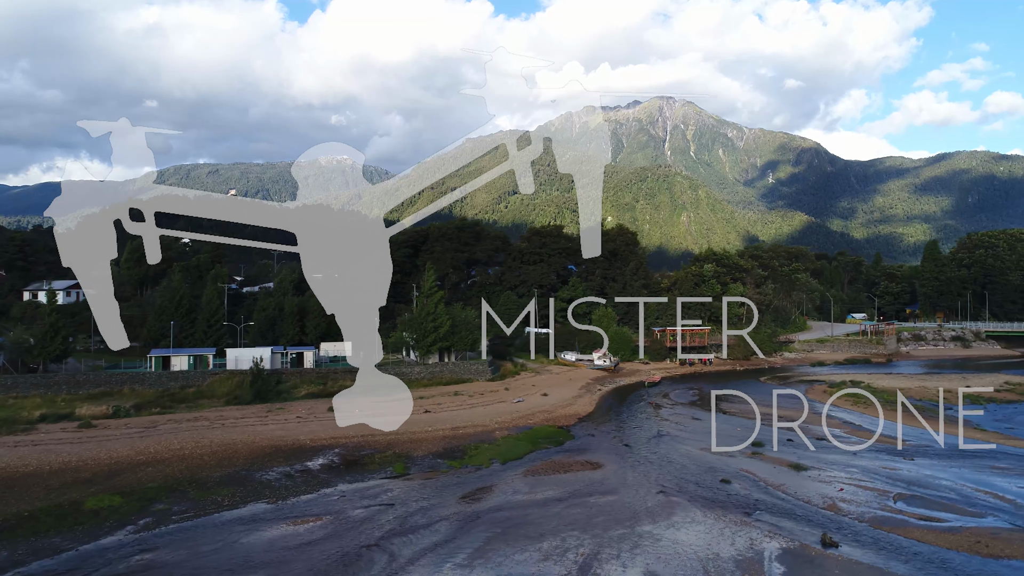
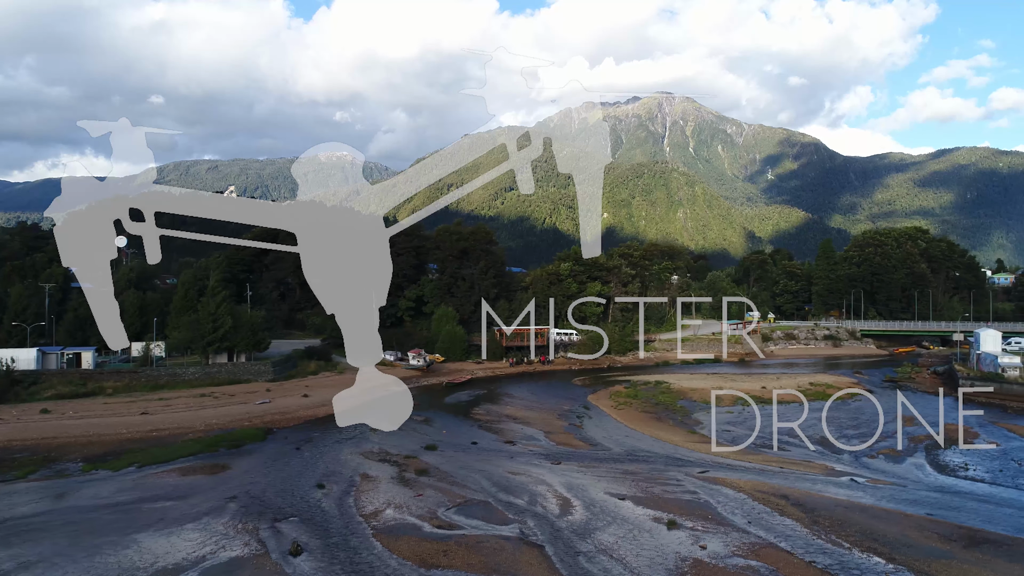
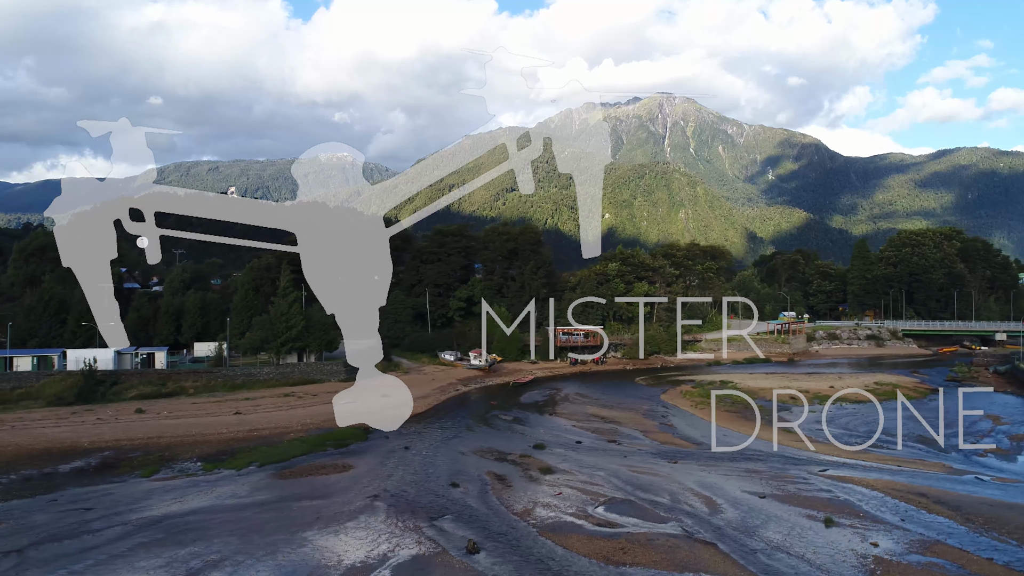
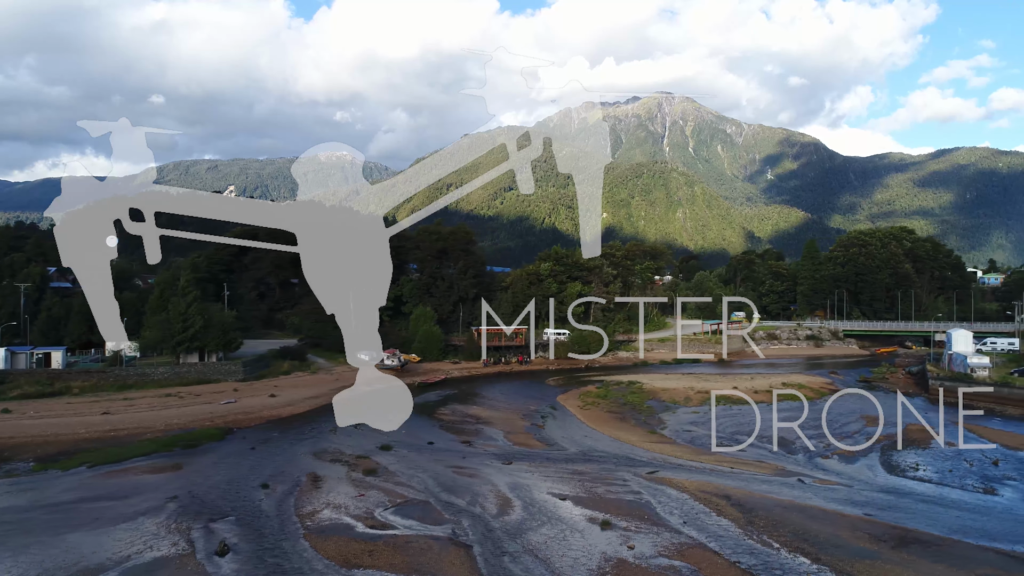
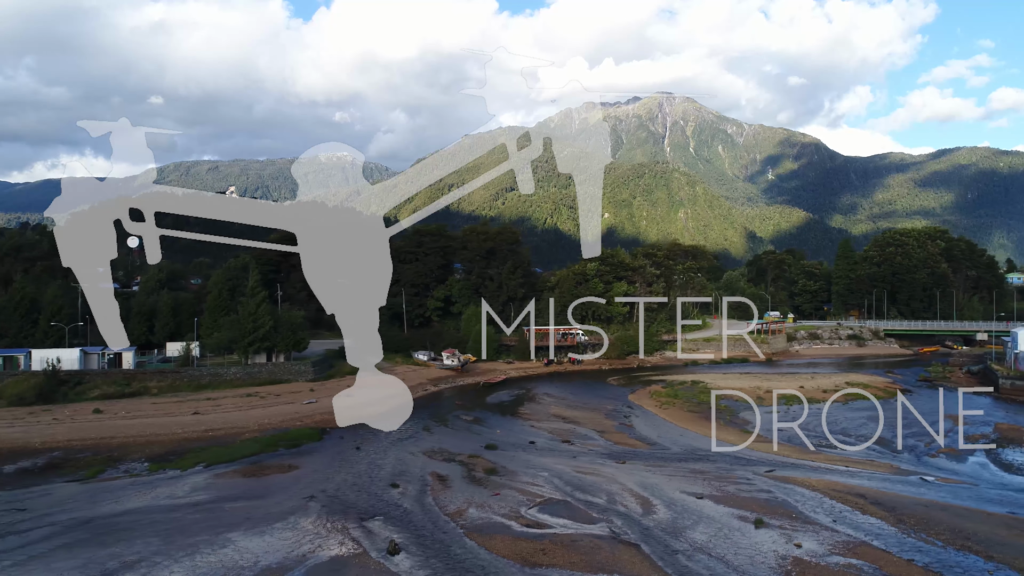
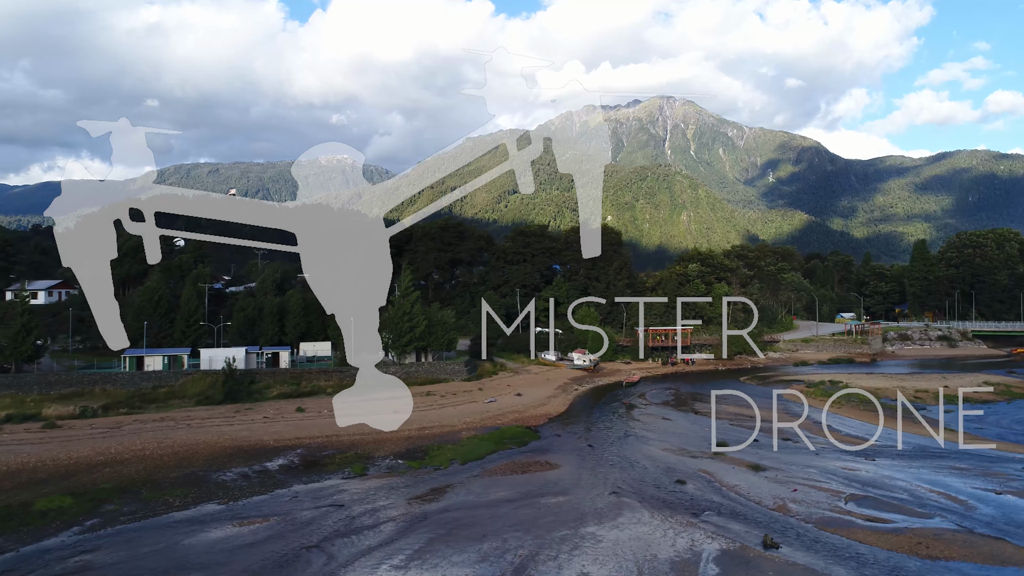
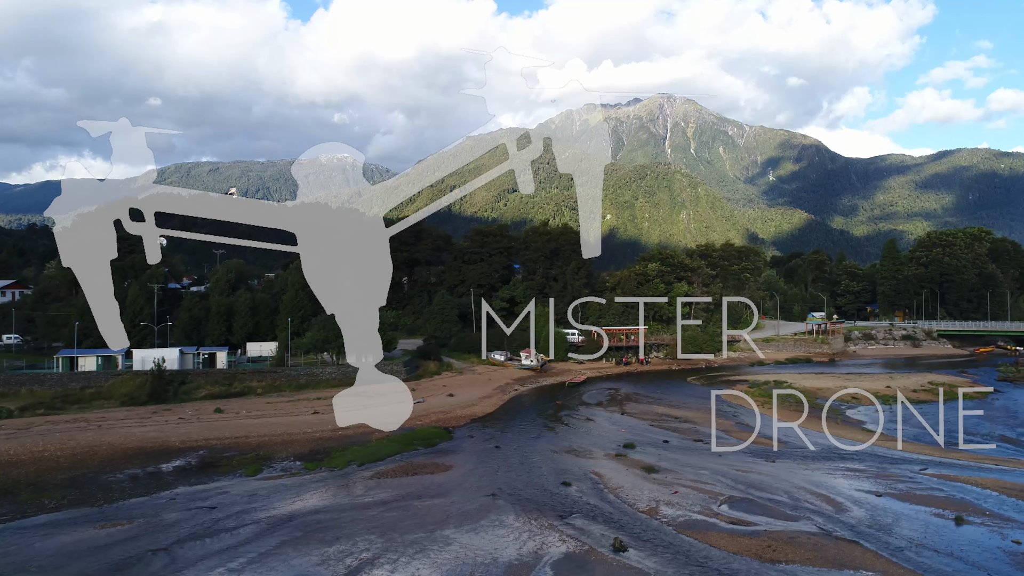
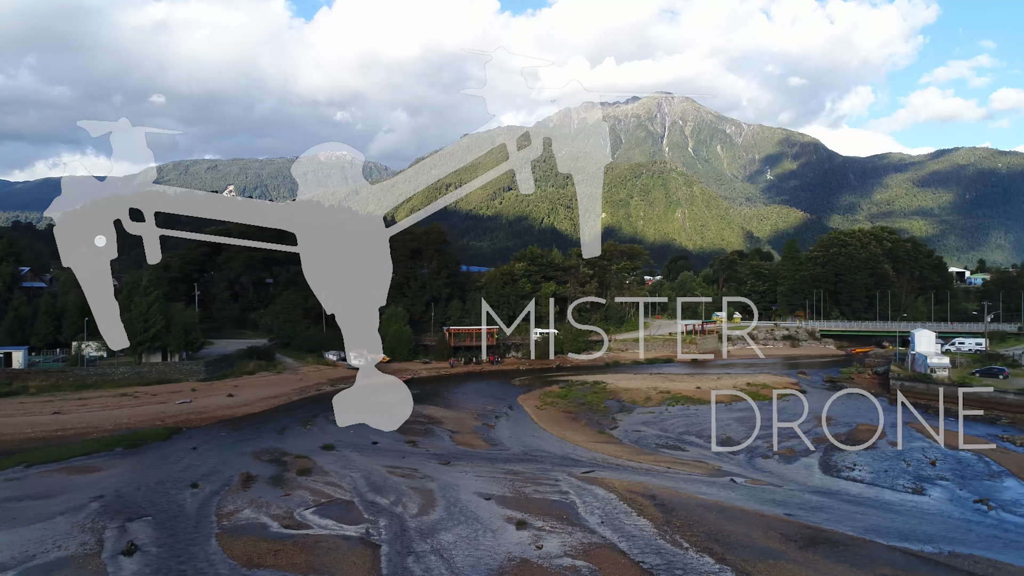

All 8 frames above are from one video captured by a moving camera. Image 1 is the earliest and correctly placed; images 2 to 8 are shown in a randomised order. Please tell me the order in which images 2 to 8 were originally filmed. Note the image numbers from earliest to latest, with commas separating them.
6, 7, 3, 5, 2, 4, 8
